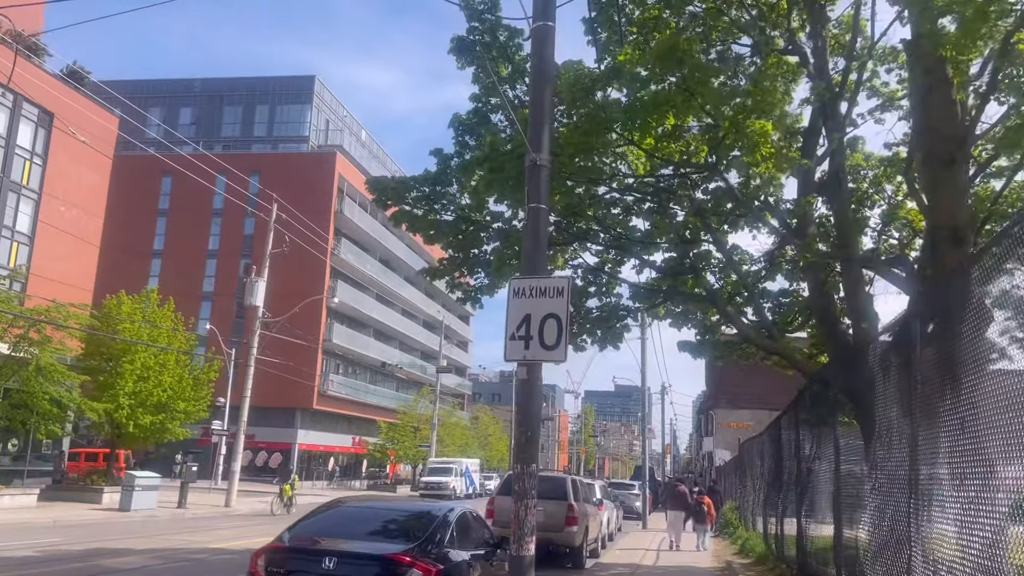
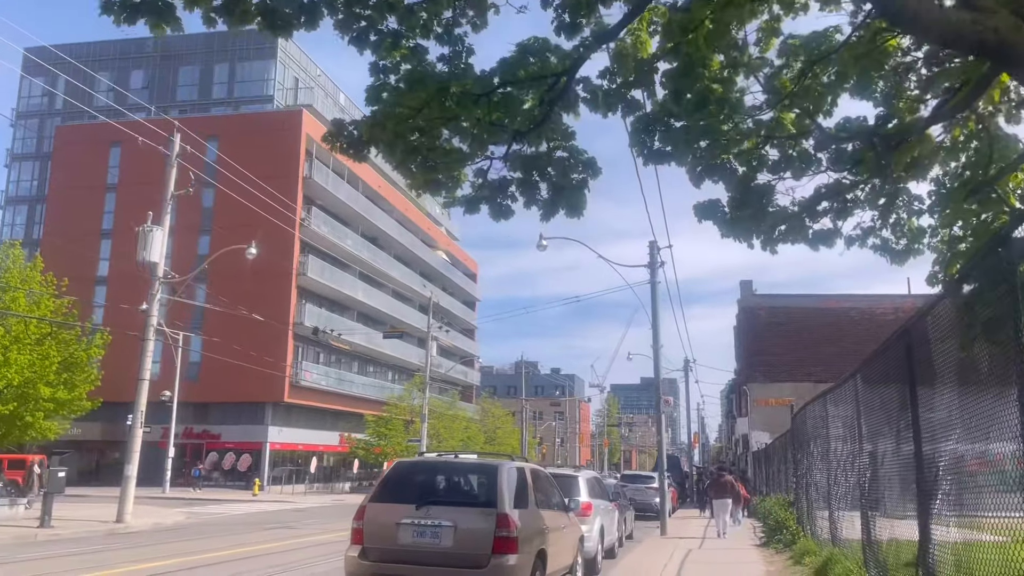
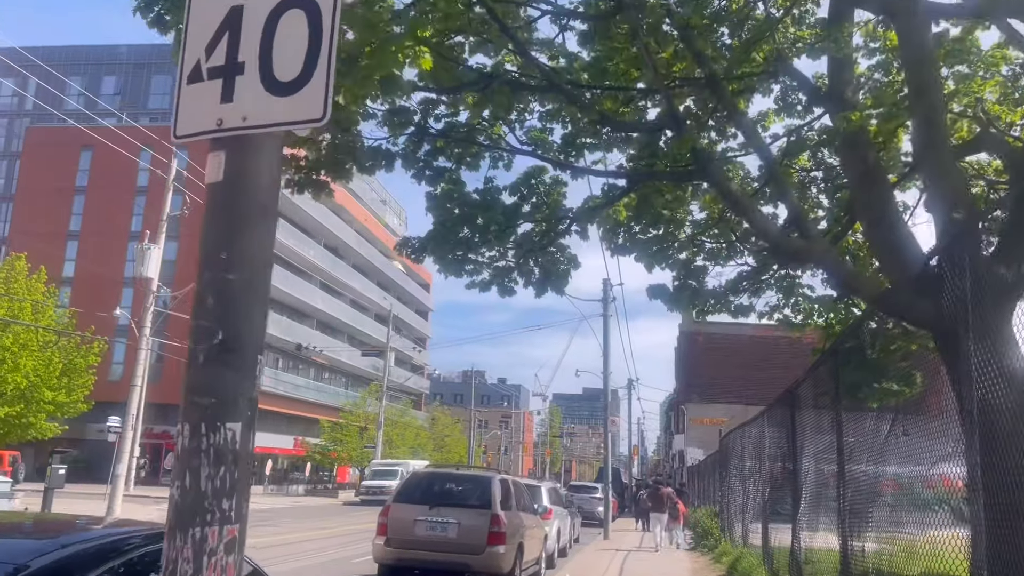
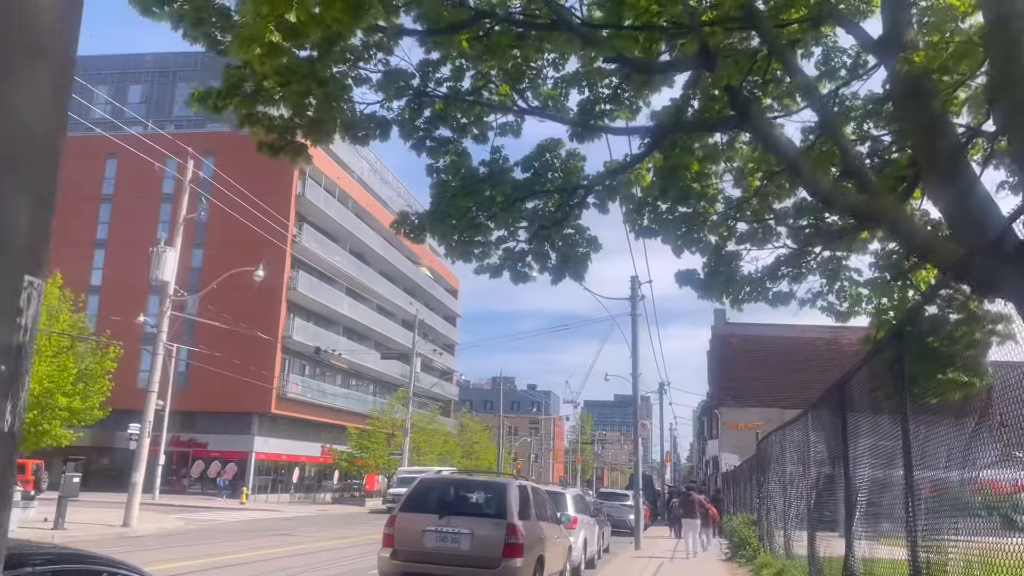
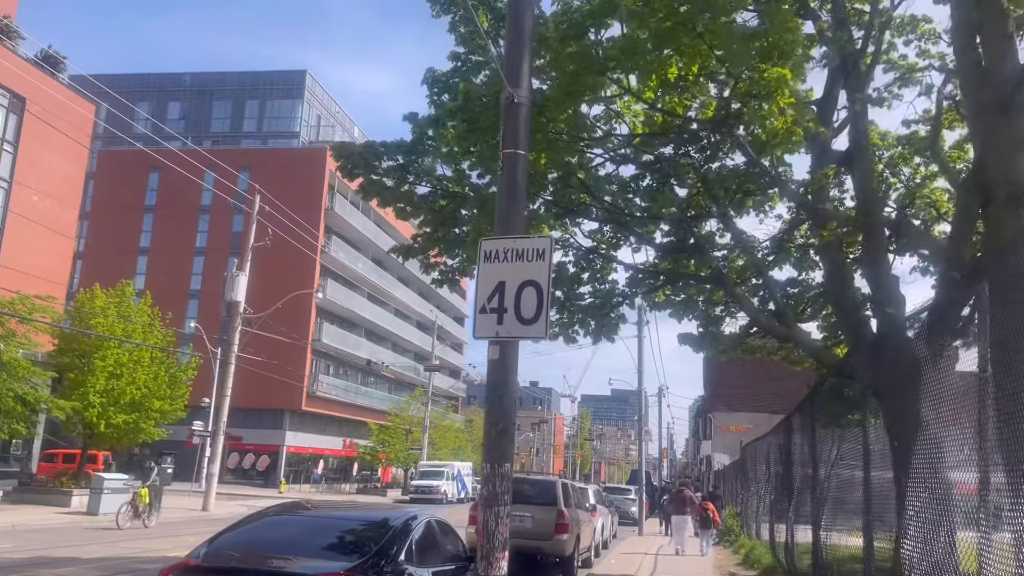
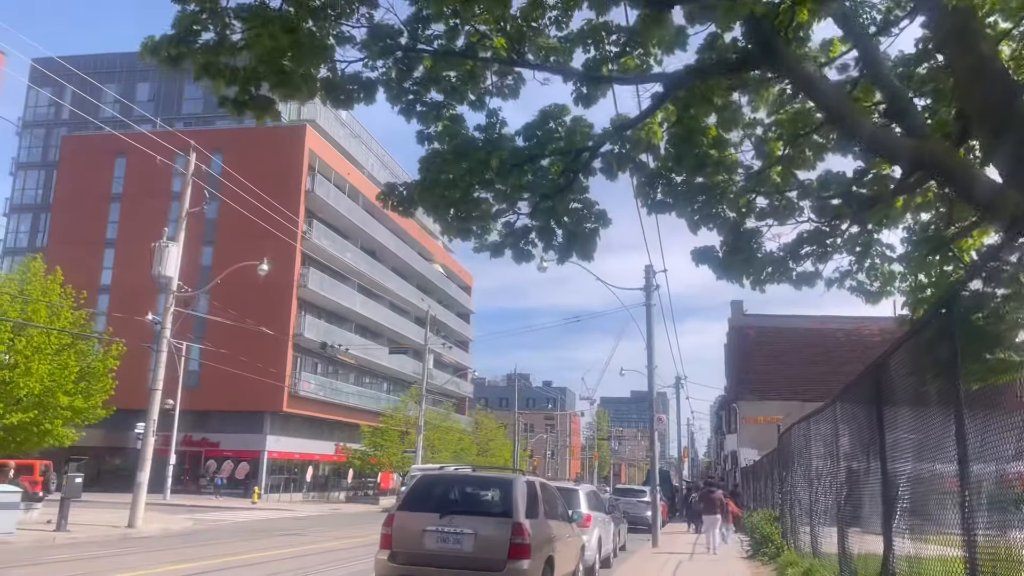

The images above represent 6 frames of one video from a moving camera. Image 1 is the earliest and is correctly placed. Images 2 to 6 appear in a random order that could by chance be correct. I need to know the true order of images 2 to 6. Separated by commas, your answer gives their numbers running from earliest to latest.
5, 3, 4, 6, 2
